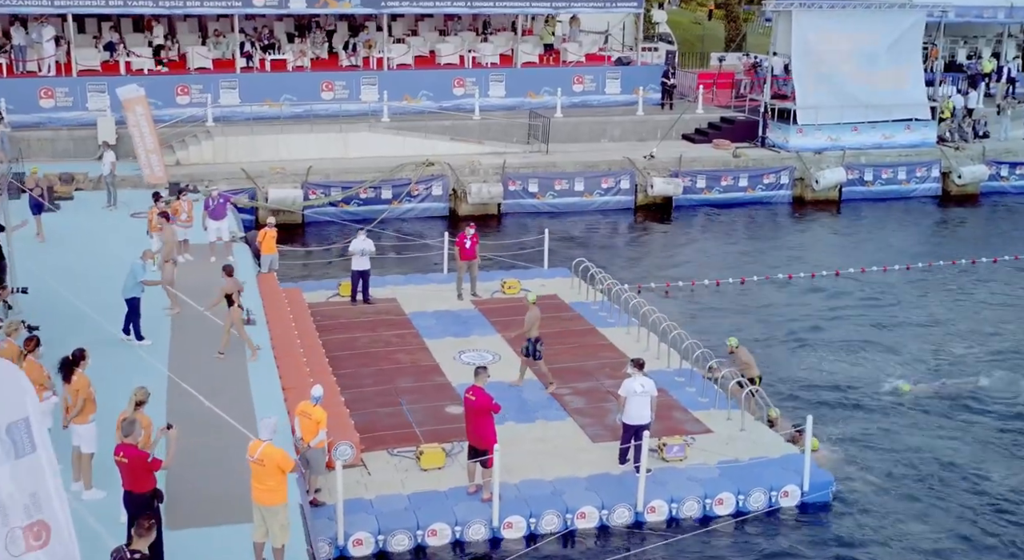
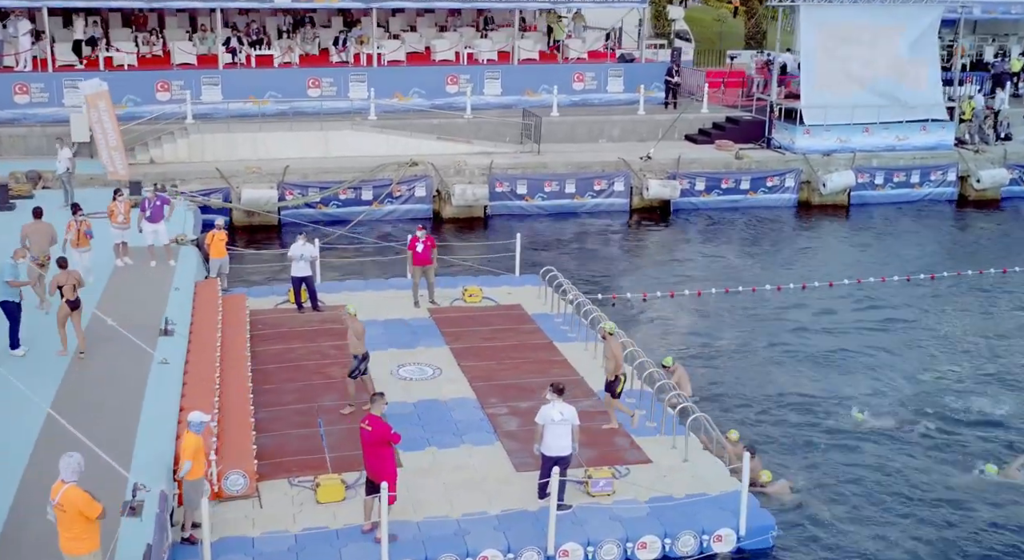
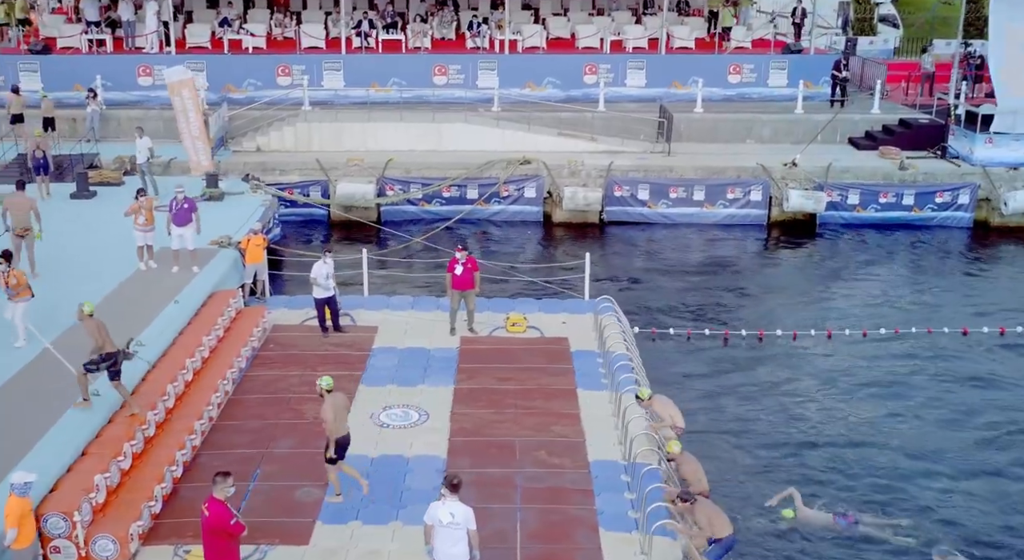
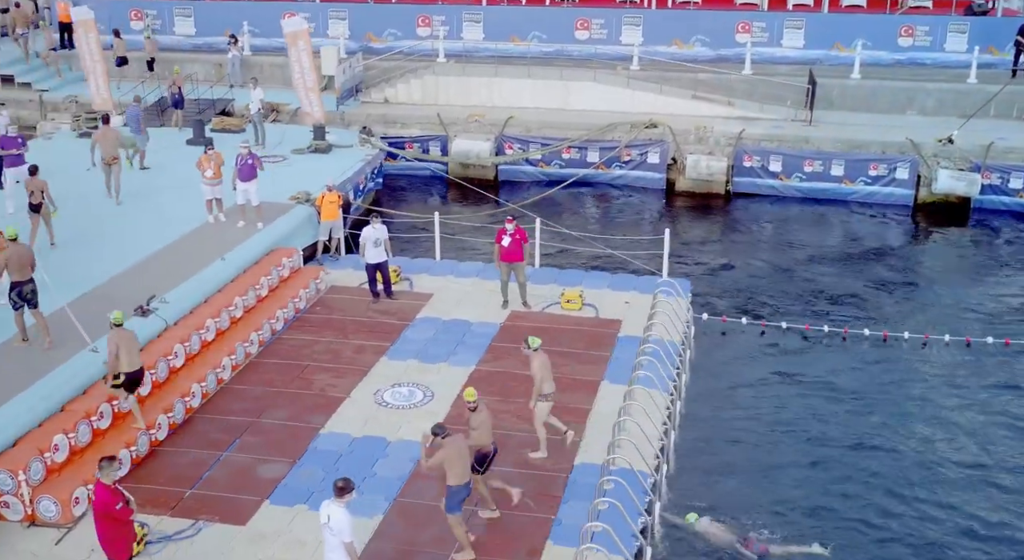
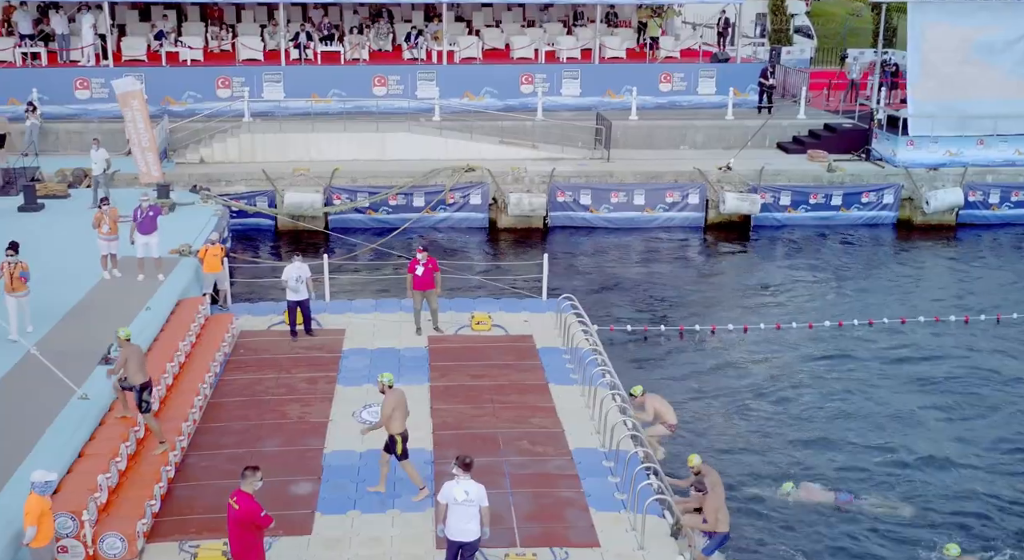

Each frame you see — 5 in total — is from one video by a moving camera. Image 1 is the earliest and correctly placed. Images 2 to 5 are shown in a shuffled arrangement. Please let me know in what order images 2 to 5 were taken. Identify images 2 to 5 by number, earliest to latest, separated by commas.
2, 5, 3, 4
